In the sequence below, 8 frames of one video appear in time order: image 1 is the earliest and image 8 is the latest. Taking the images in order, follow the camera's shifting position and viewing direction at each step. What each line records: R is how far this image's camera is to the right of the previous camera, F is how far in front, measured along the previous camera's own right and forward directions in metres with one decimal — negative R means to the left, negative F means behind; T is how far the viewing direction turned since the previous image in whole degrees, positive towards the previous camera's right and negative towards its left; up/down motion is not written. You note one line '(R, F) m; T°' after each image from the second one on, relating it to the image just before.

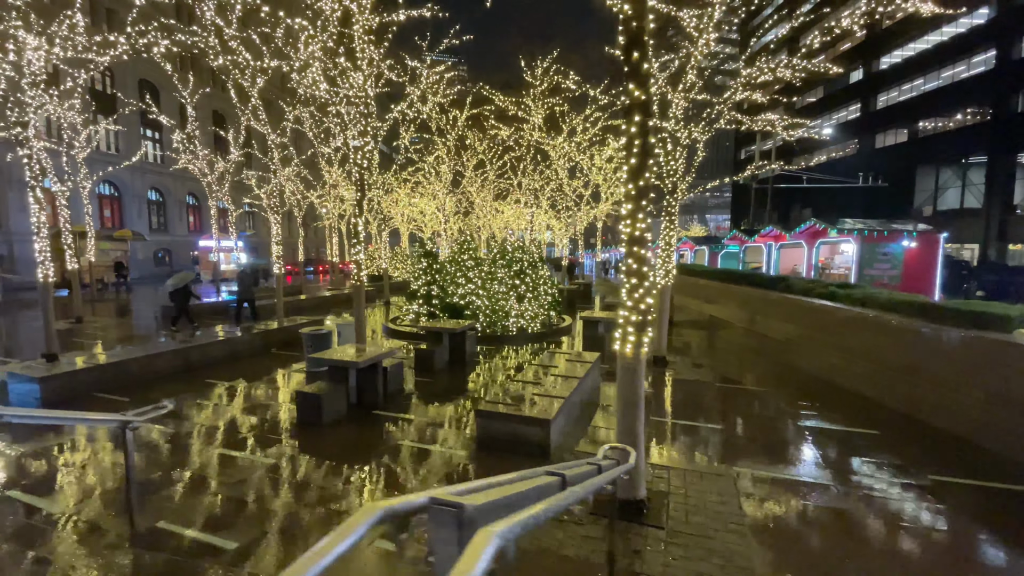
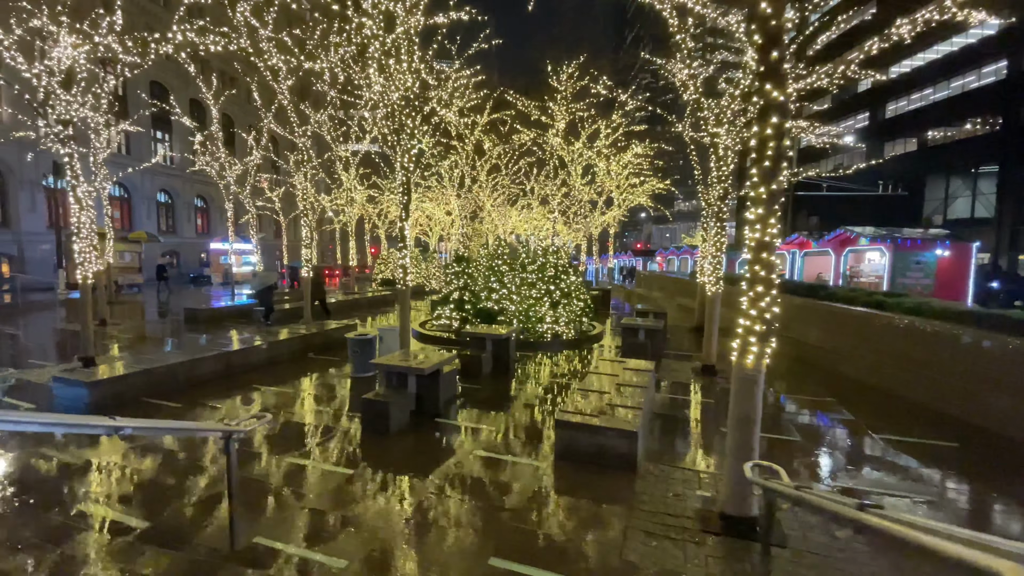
(-0.8, +0.1) m; 0°
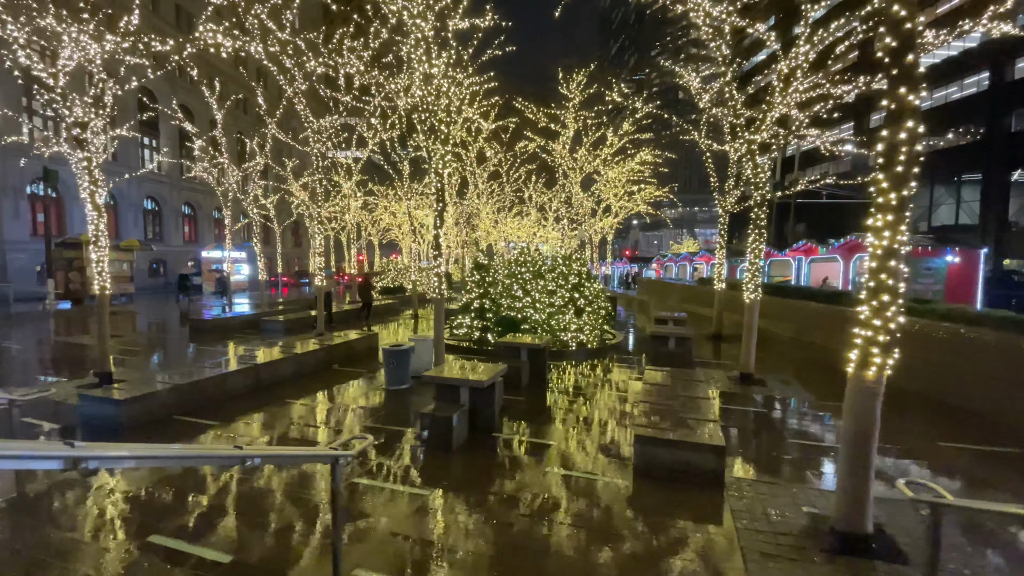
(-0.9, +0.2) m; +2°
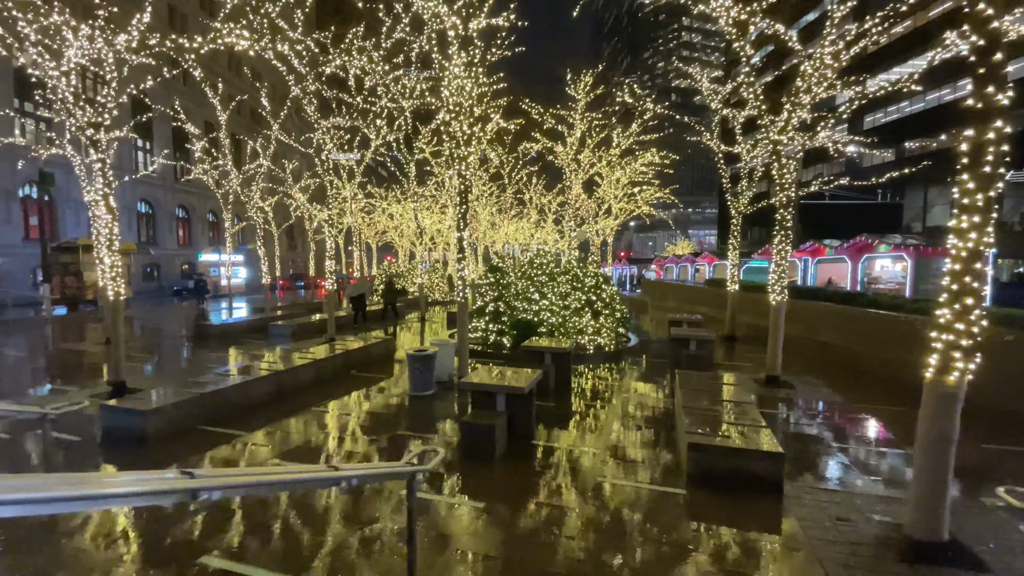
(-0.5, +0.1) m; +1°
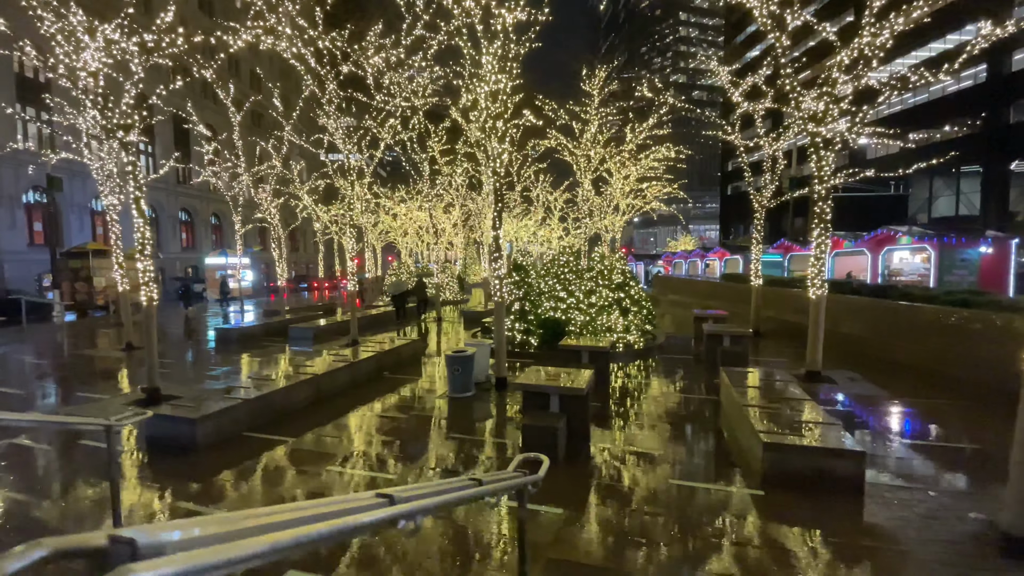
(-0.6, +0.1) m; 0°
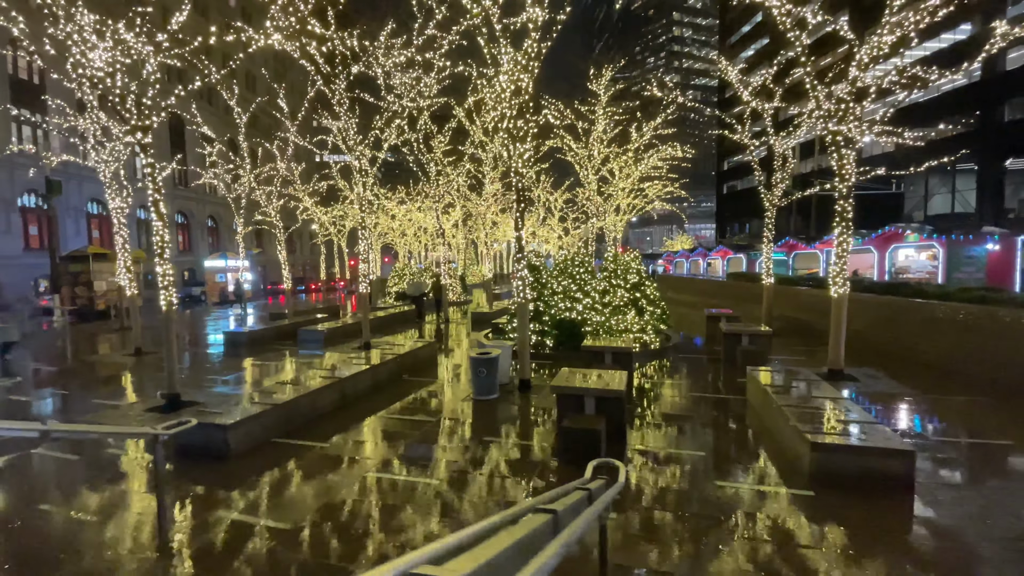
(-0.5, +0.1) m; +1°
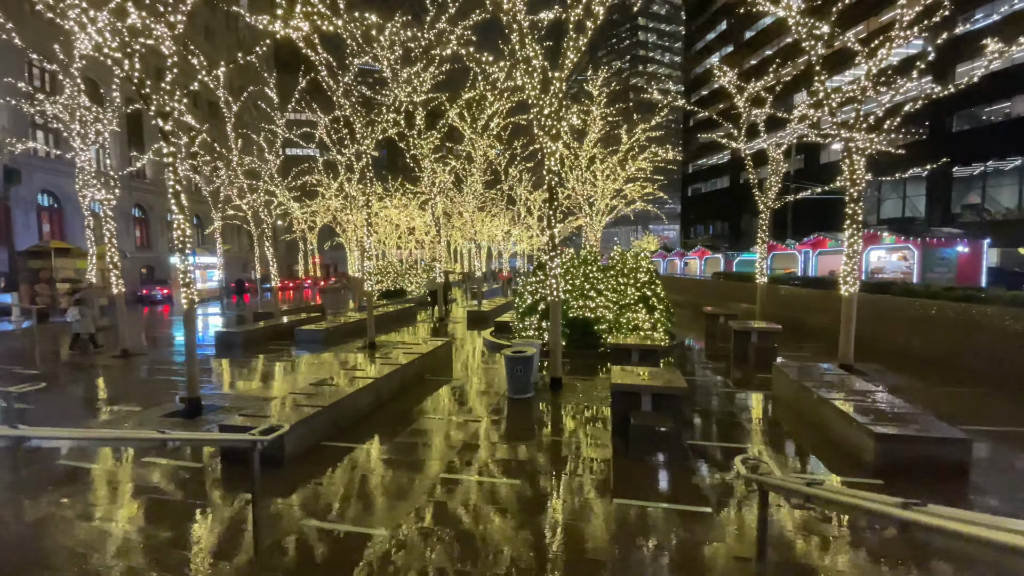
(-1.1, +0.1) m; +5°
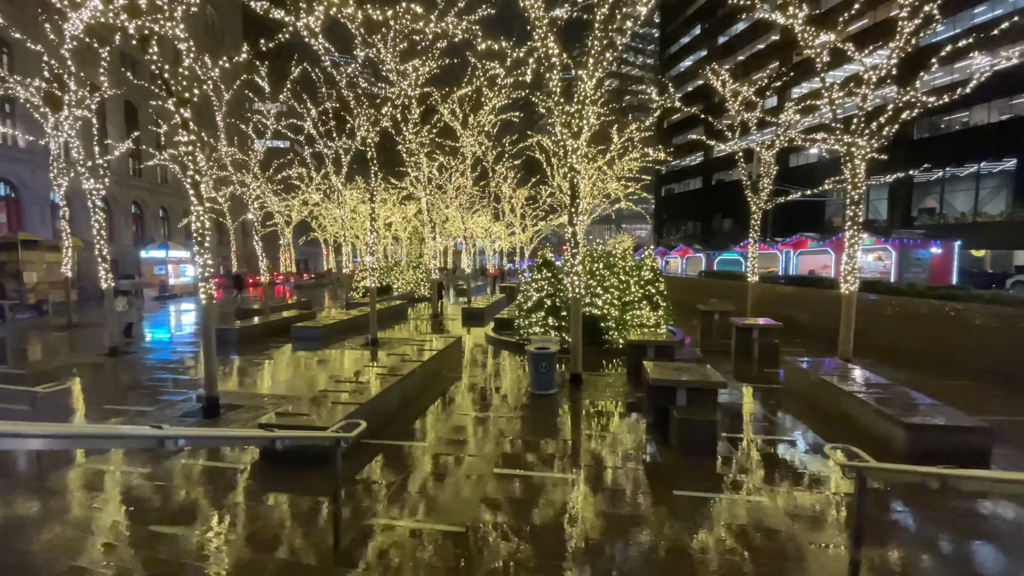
(-0.8, 0.0) m; +4°
